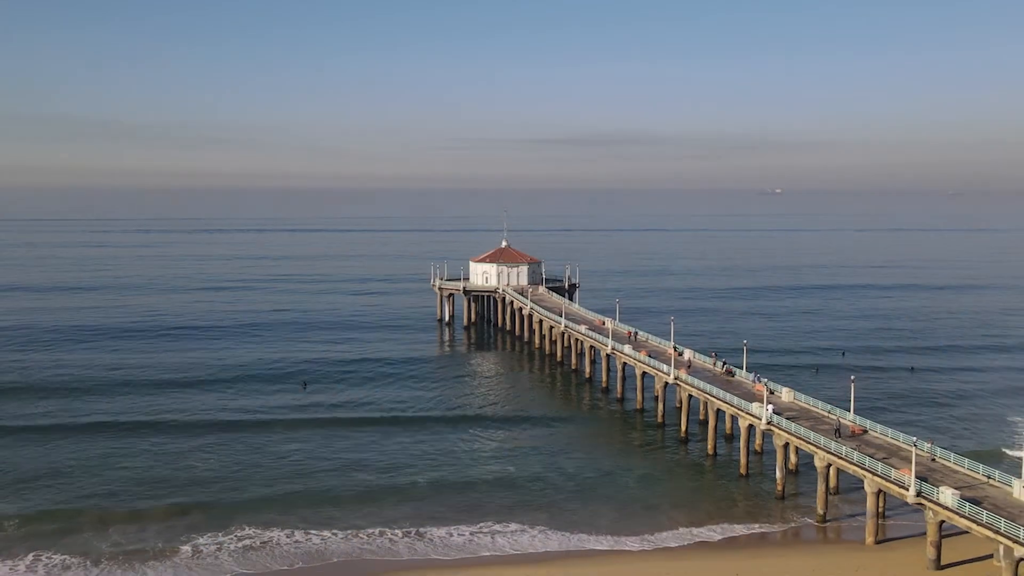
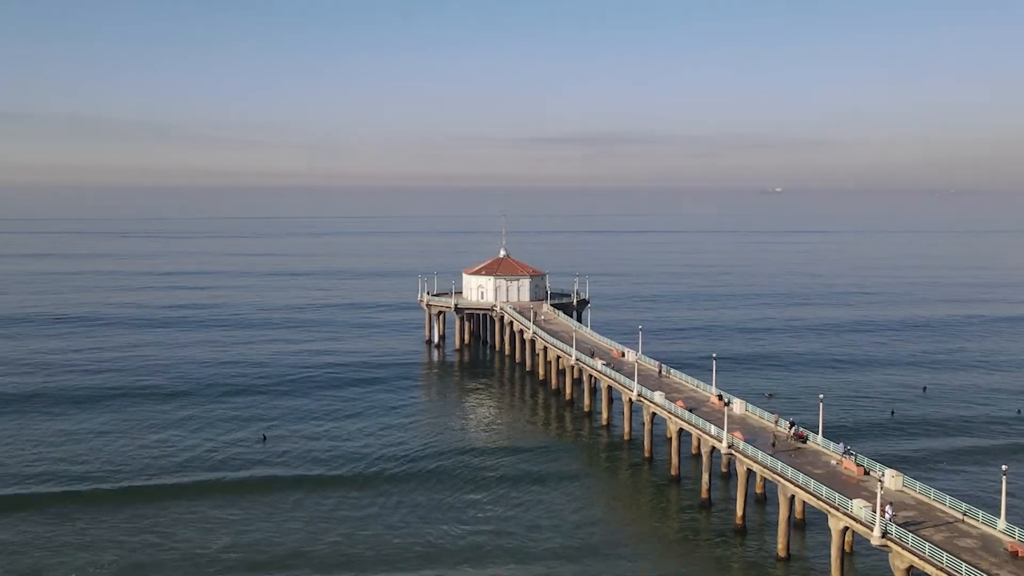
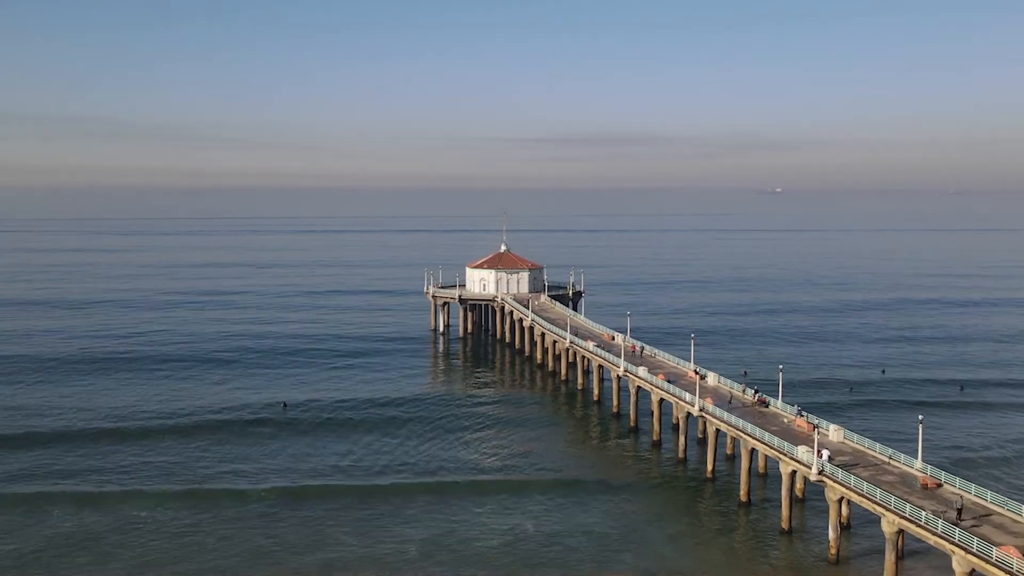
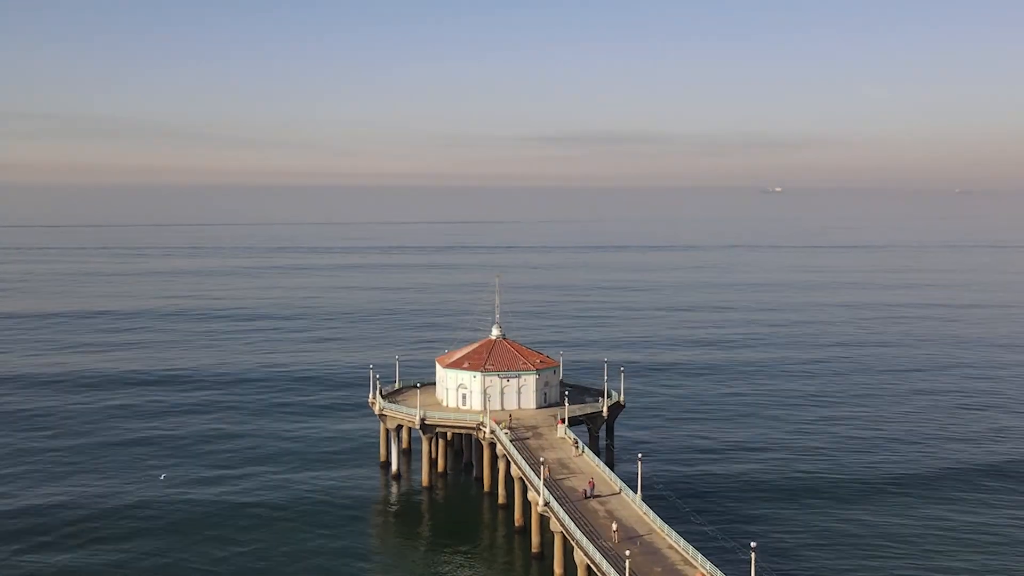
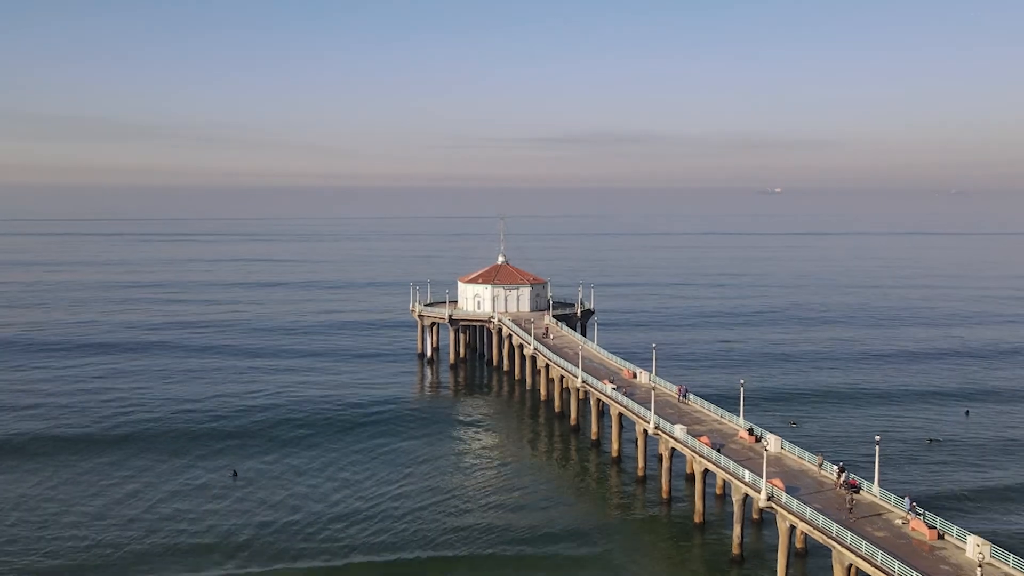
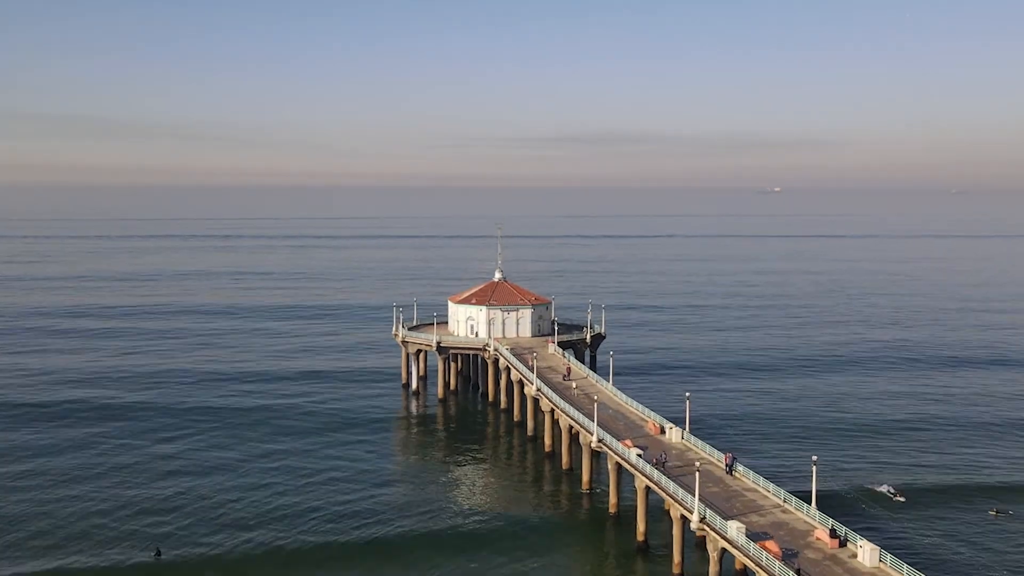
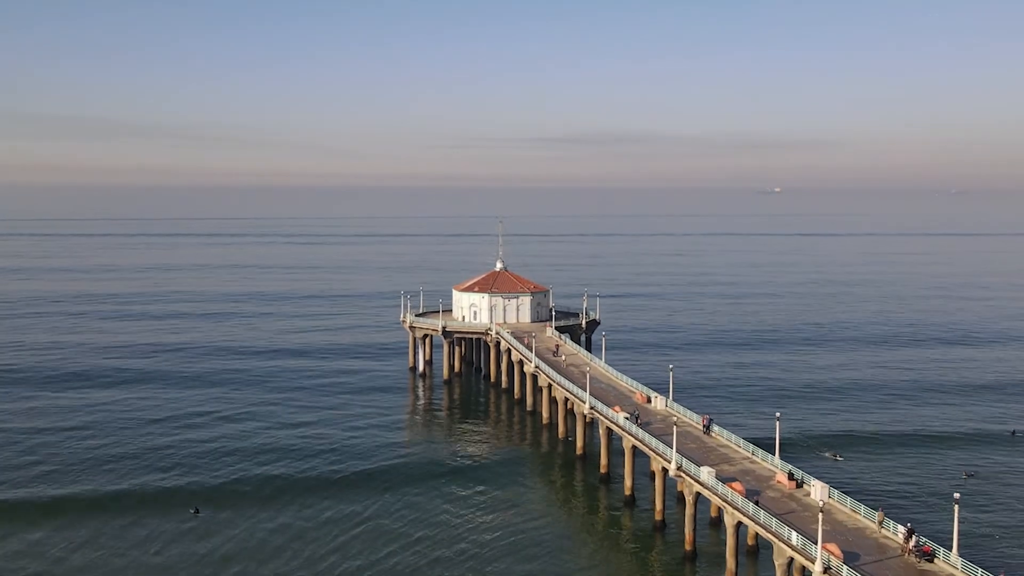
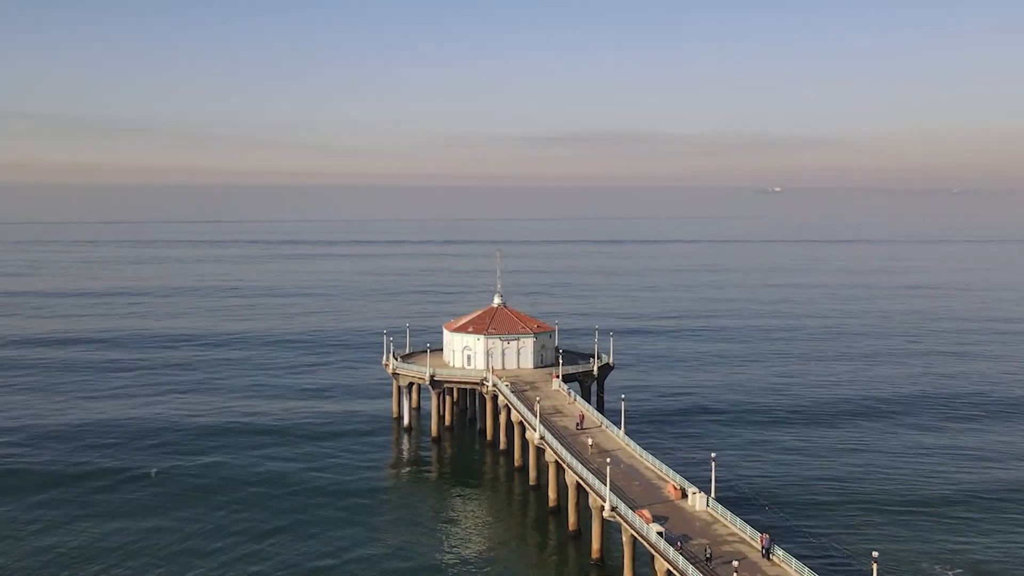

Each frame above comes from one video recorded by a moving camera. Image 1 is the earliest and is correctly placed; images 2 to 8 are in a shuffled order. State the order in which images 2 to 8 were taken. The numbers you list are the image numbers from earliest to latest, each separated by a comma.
3, 2, 5, 7, 6, 8, 4
